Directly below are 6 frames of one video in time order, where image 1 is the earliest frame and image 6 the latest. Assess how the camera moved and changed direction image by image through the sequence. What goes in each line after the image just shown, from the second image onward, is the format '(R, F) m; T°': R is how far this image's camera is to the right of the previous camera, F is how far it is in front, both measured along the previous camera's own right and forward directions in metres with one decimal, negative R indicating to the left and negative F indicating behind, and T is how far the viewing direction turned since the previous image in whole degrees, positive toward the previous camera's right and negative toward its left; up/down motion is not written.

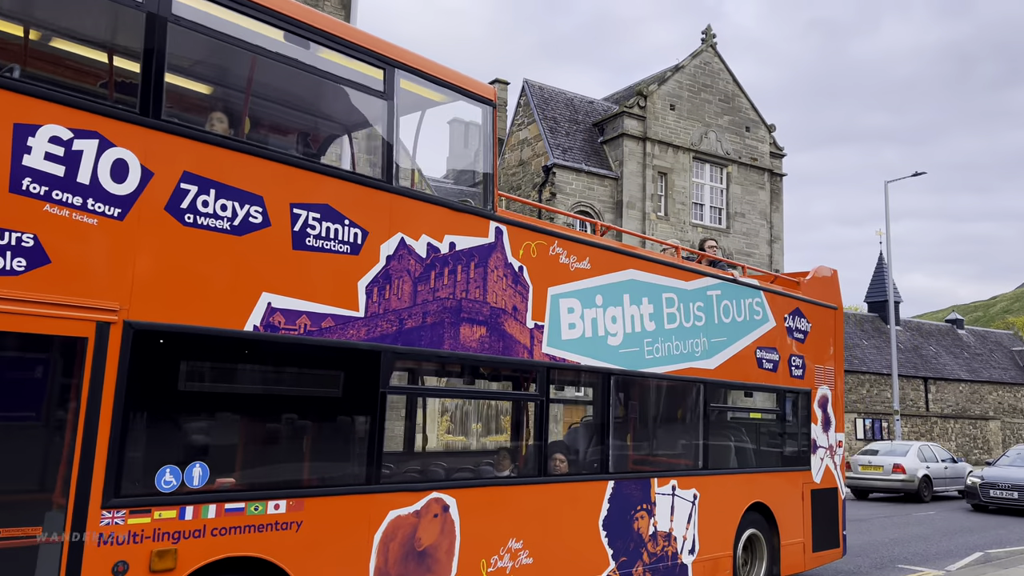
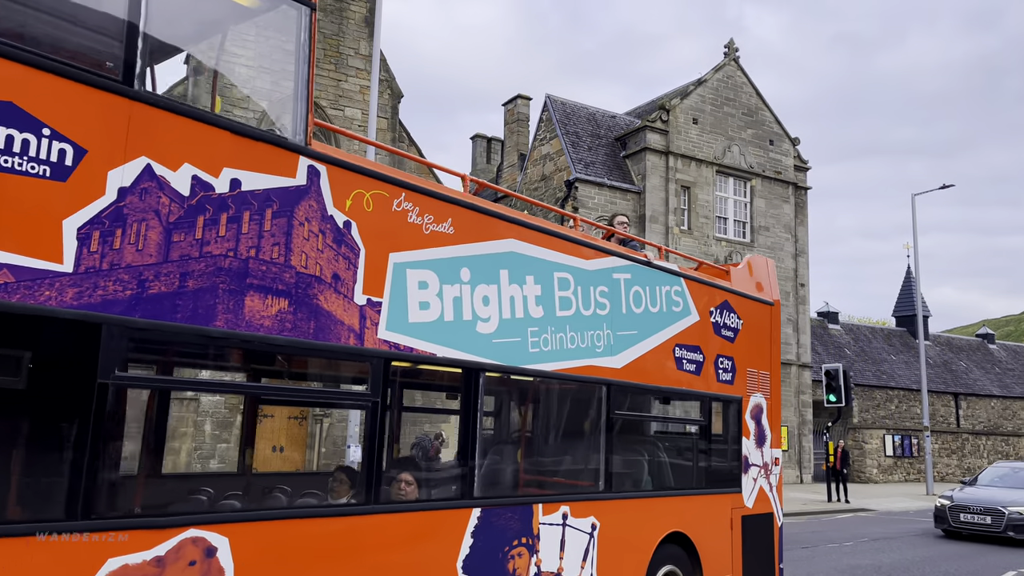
(+0.2, +0.2) m; -2°
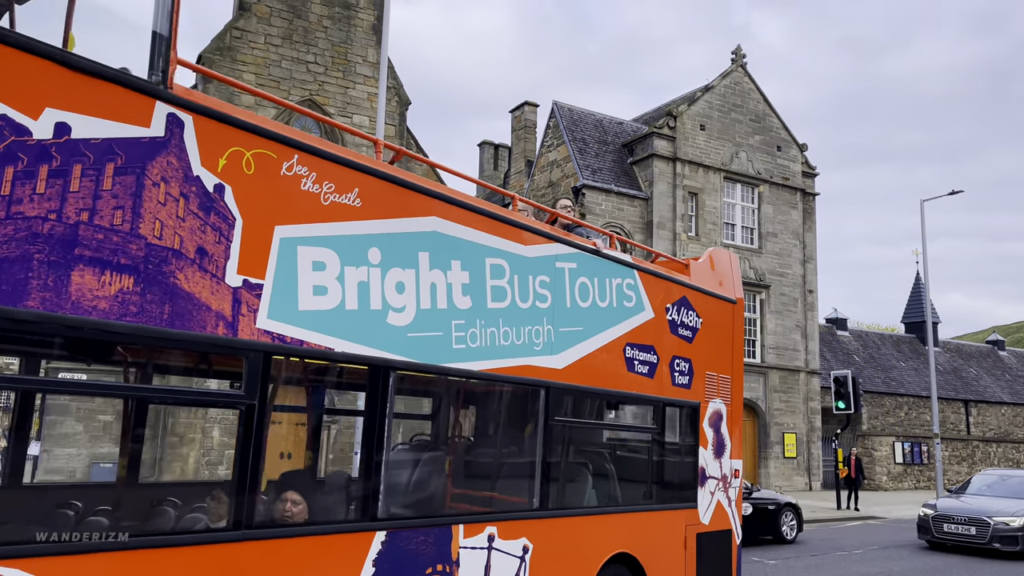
(+0.1, +0.1) m; -1°
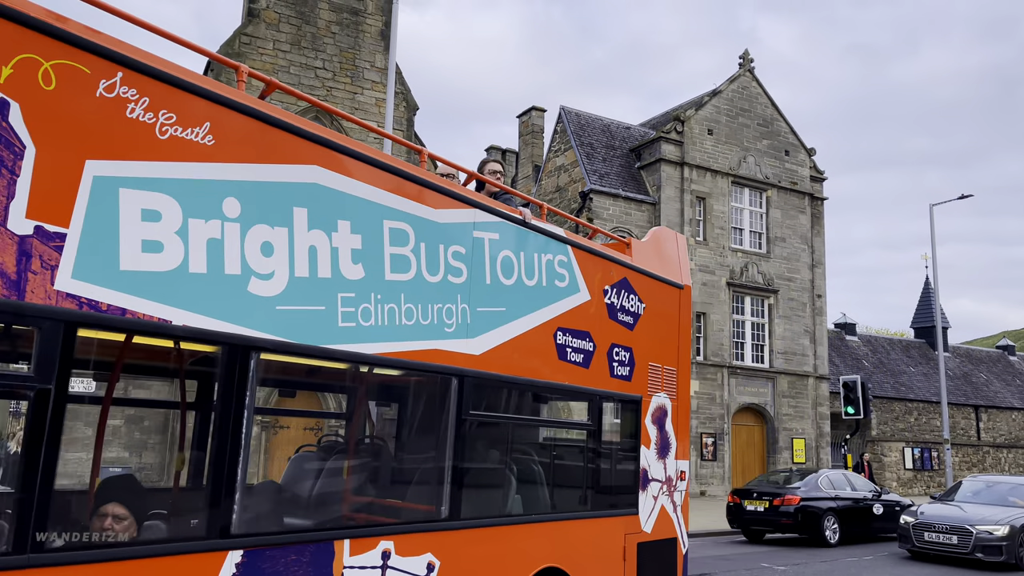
(+0.1, +0.1) m; -1°
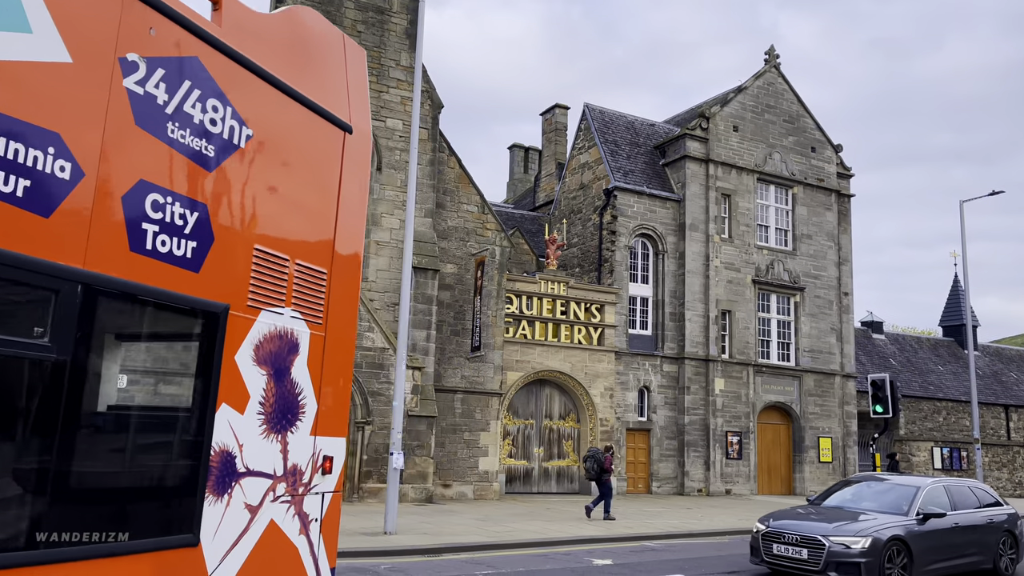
(-0.5, -0.1) m; -2°
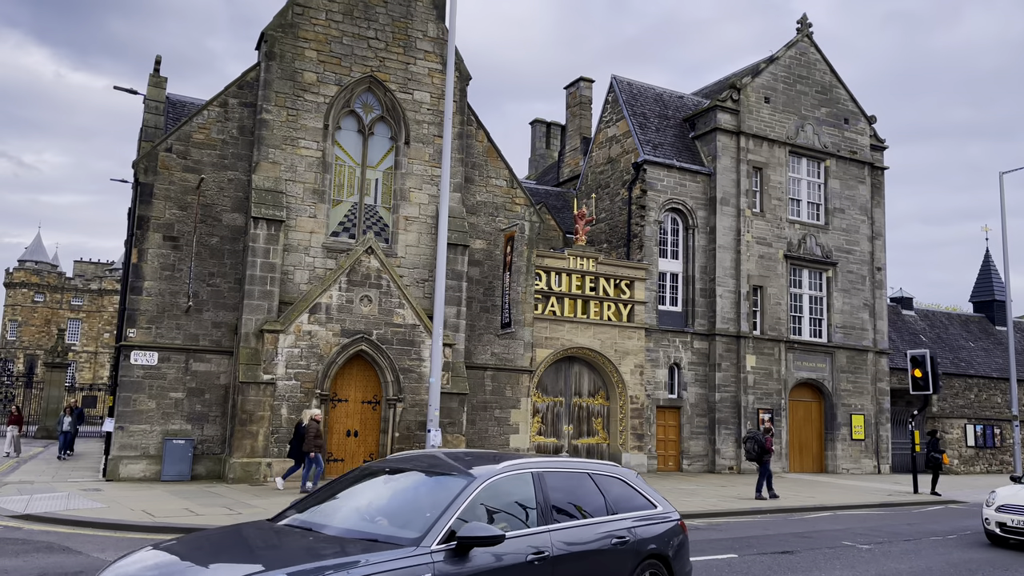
(-4.0, +3.4) m; -1°
